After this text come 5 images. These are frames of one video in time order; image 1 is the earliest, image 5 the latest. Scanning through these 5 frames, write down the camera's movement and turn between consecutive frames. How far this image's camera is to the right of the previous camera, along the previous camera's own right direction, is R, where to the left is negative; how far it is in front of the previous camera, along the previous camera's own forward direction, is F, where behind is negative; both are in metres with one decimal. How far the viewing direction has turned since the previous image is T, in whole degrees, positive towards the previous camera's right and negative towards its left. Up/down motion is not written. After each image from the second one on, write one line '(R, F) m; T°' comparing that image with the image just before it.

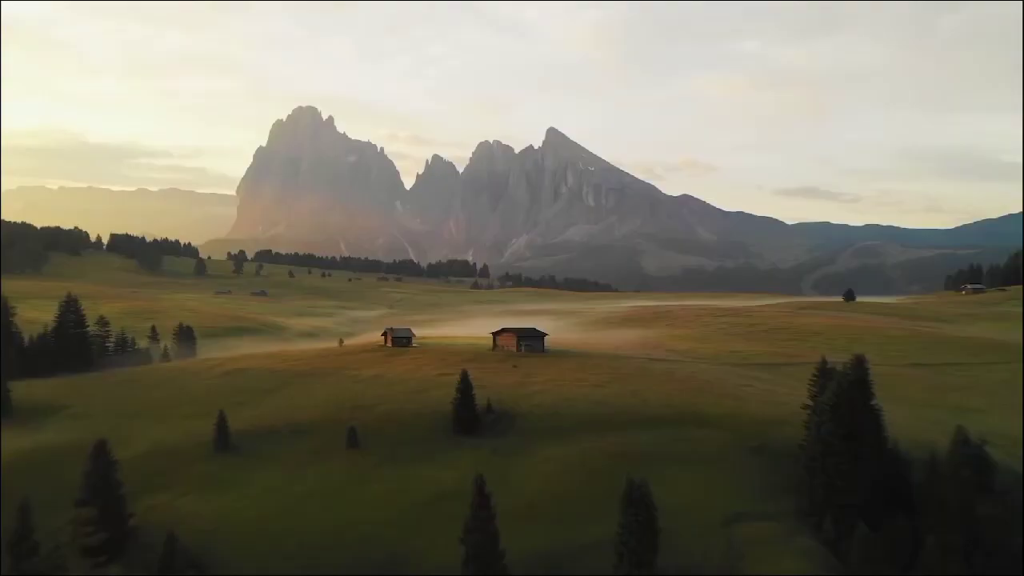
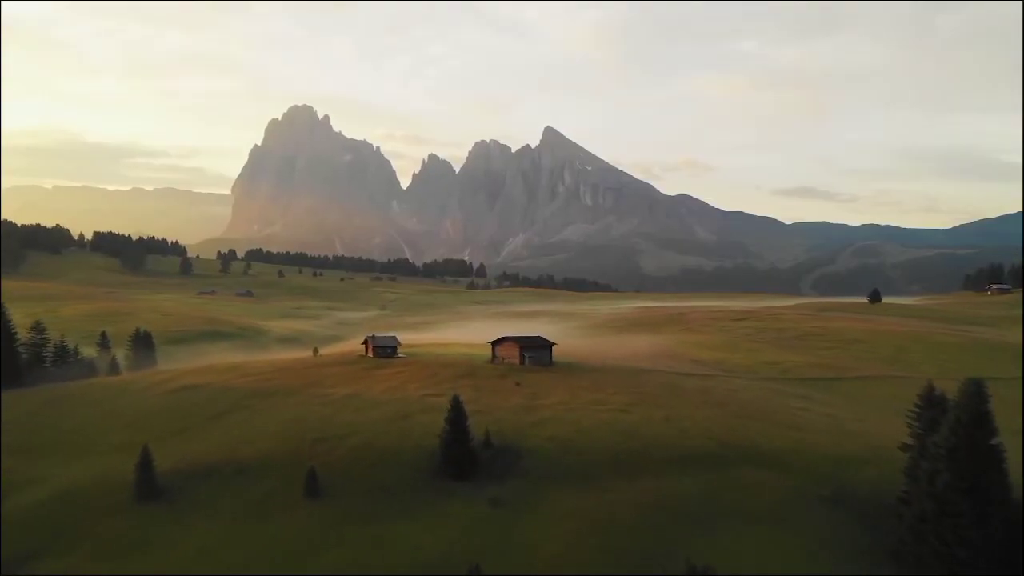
(-0.3, +7.9) m; 0°
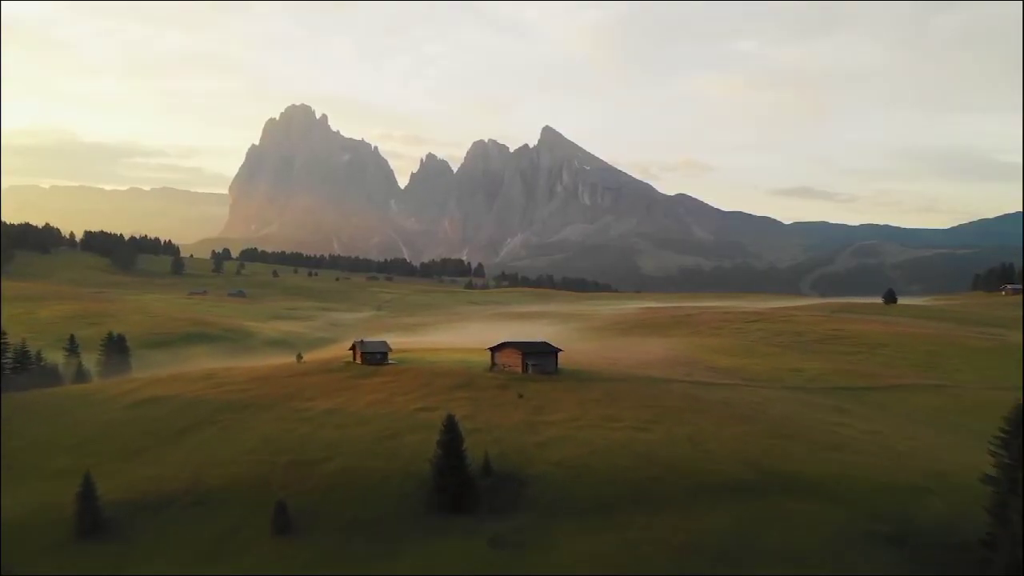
(-0.2, +4.1) m; 0°
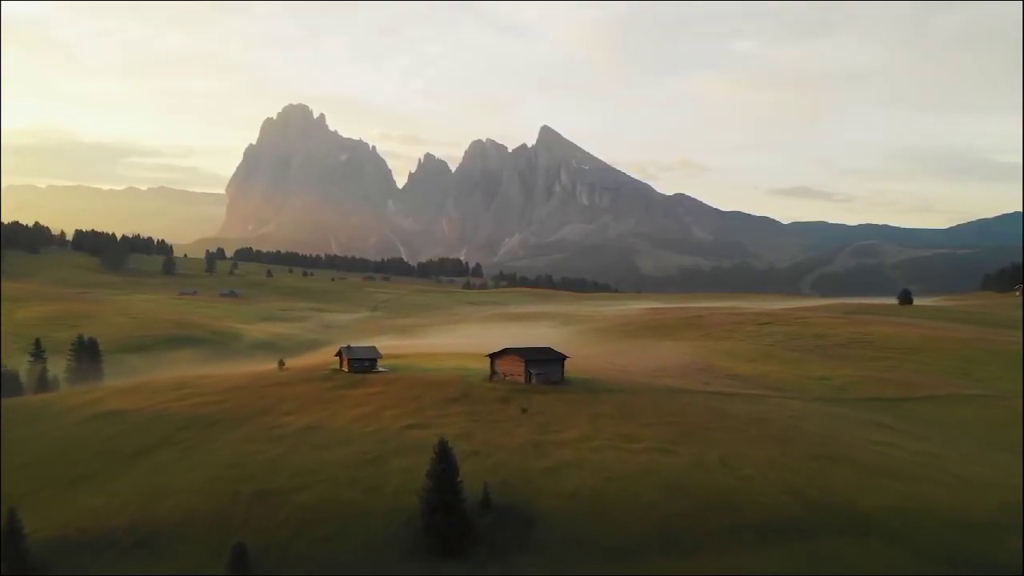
(-0.2, +3.9) m; 0°
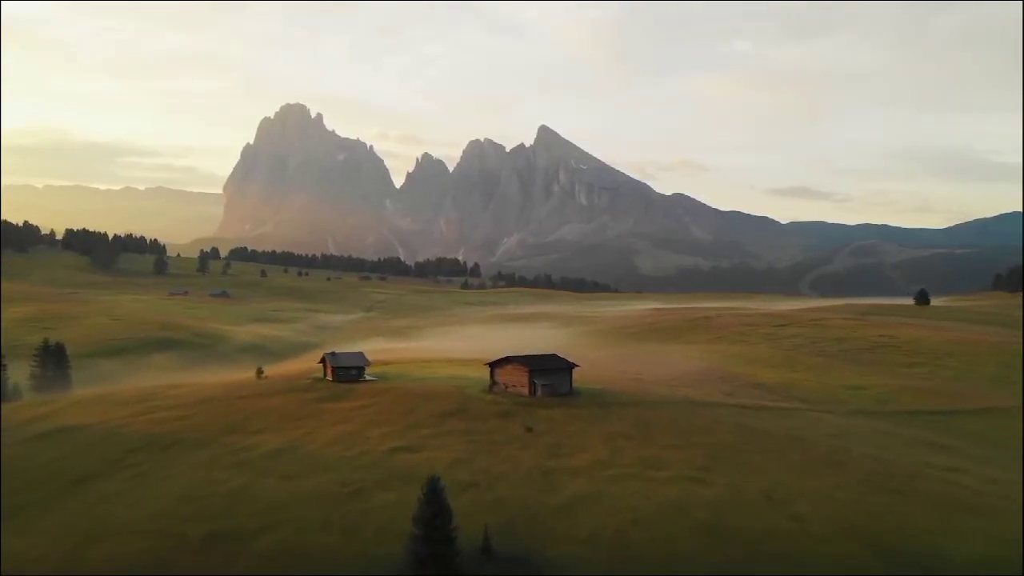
(-0.2, +3.9) m; 0°
